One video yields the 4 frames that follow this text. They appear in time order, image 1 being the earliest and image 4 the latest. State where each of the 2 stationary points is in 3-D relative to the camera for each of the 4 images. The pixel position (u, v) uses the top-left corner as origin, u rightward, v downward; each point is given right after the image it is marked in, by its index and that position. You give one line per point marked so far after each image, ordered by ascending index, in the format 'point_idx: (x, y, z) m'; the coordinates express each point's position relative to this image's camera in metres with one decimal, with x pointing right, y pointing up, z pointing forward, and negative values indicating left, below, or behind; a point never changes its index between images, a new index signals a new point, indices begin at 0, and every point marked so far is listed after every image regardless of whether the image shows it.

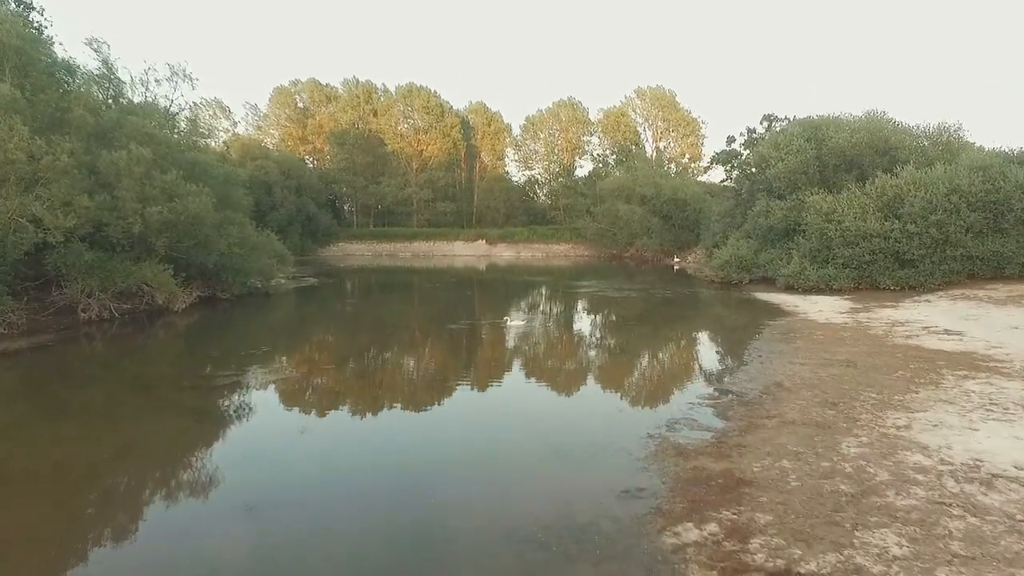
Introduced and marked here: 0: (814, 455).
0: (+3.8, -2.1, +7.8) m
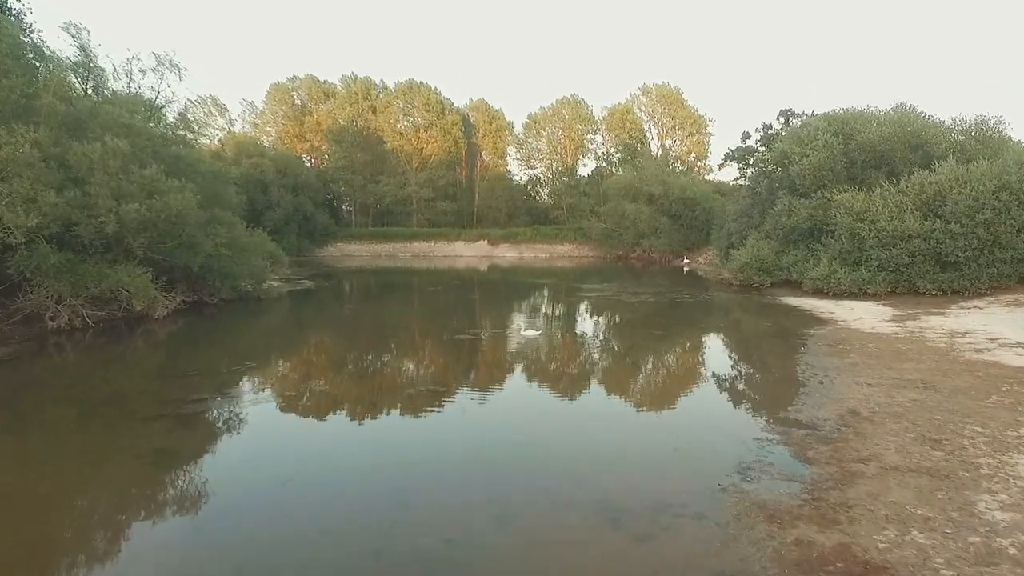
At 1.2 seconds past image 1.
0: (+4.2, -2.3, +6.0) m
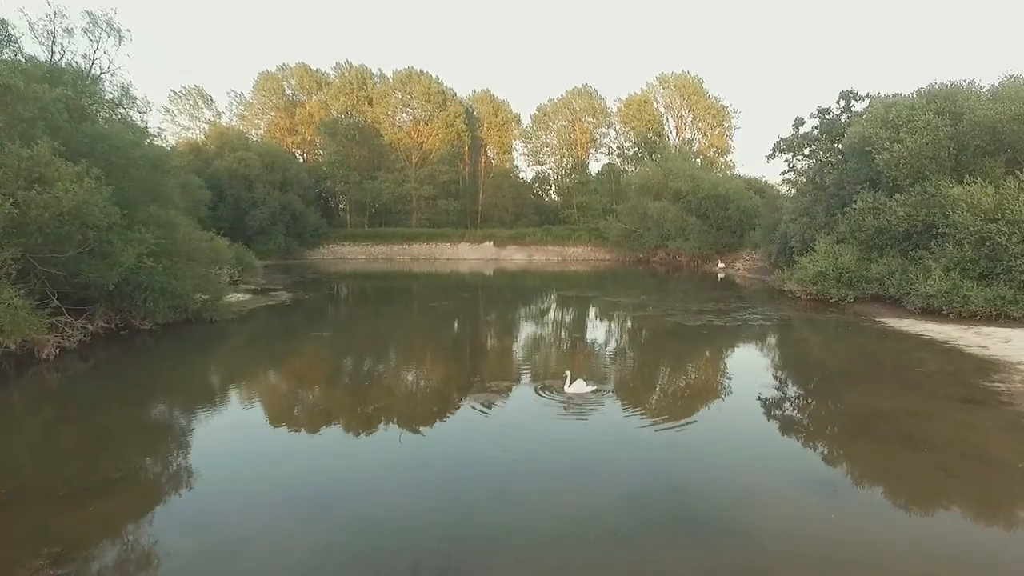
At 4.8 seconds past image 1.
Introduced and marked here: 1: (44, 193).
0: (+5.1, -2.9, +0.2) m
1: (-10.1, +2.1, +13.4) m
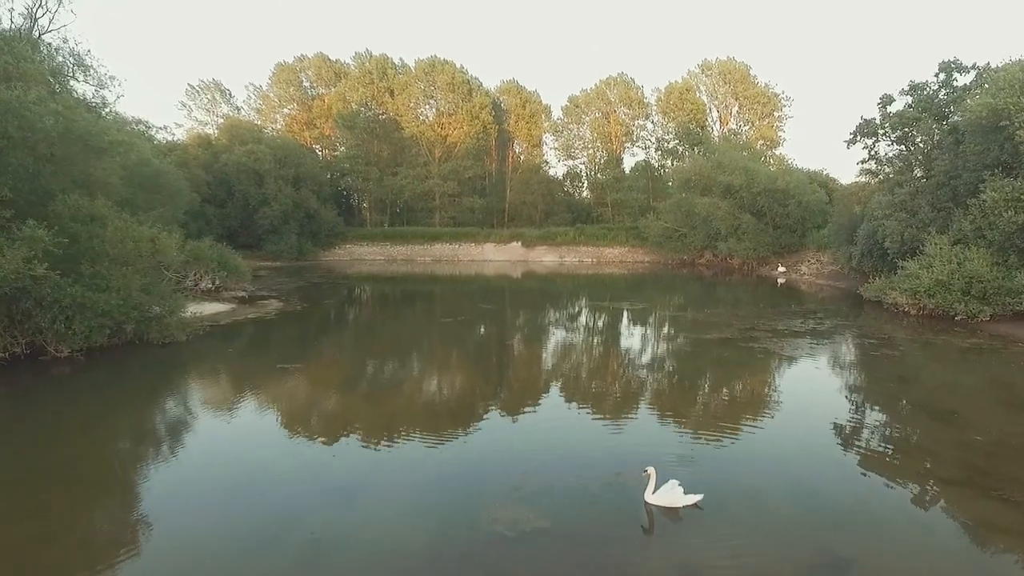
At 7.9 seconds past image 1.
0: (+5.0, -3.3, -5.0) m
1: (-9.5, +1.7, +8.8) m
